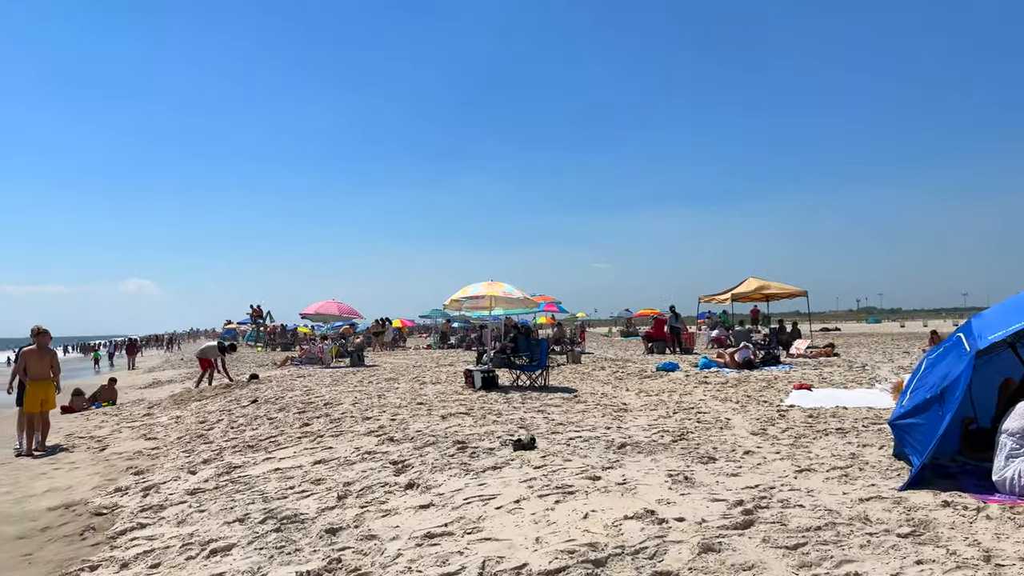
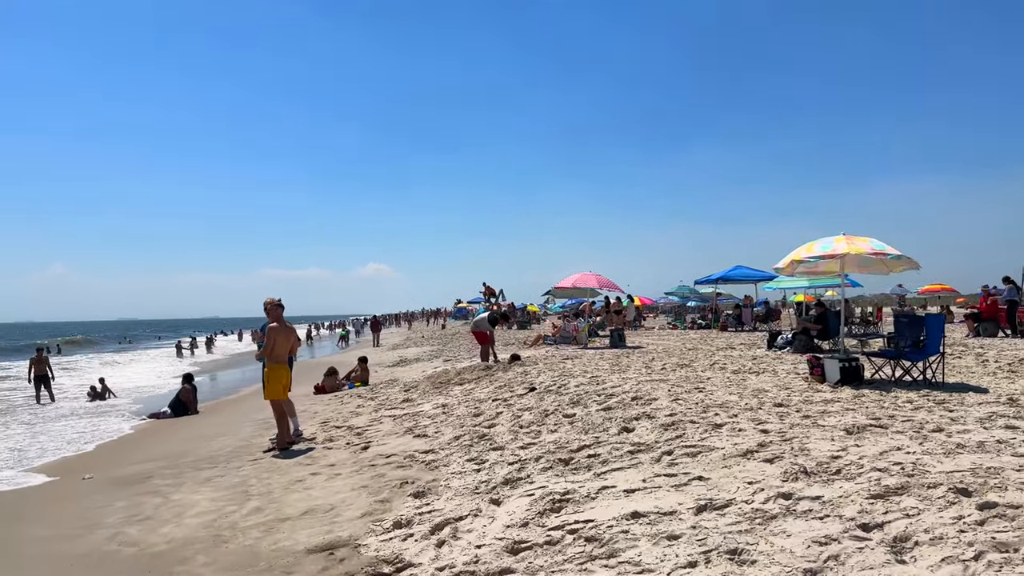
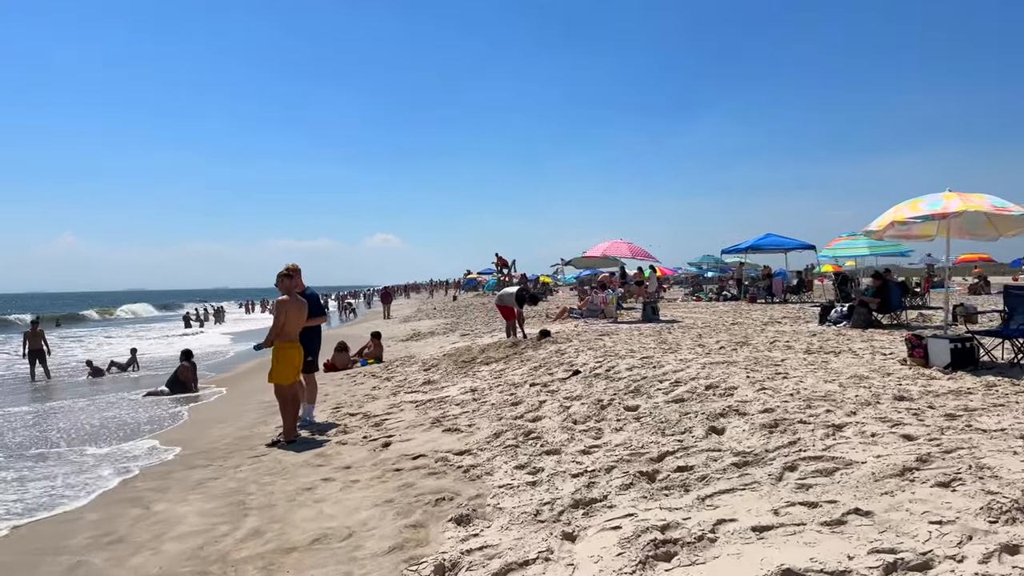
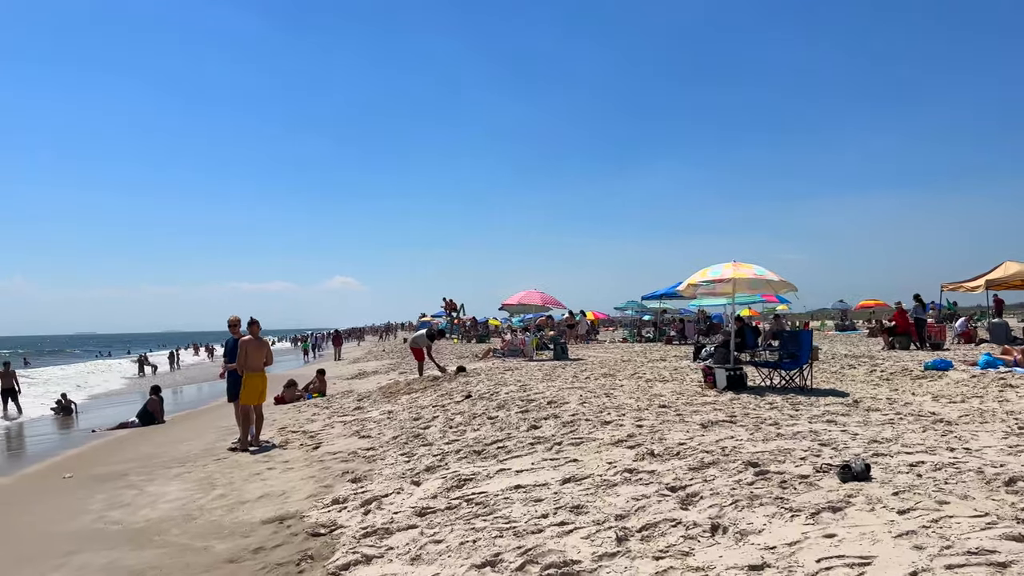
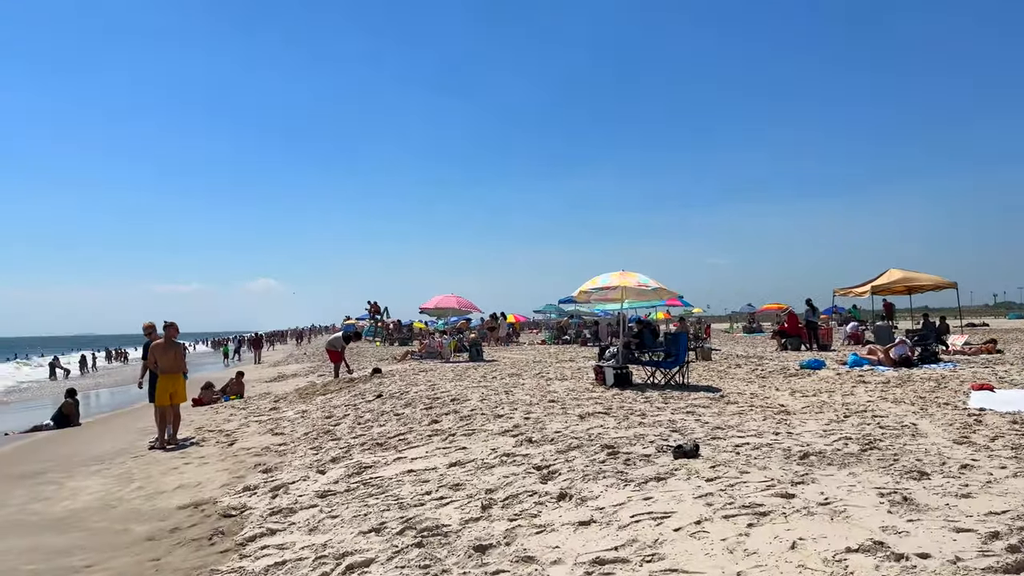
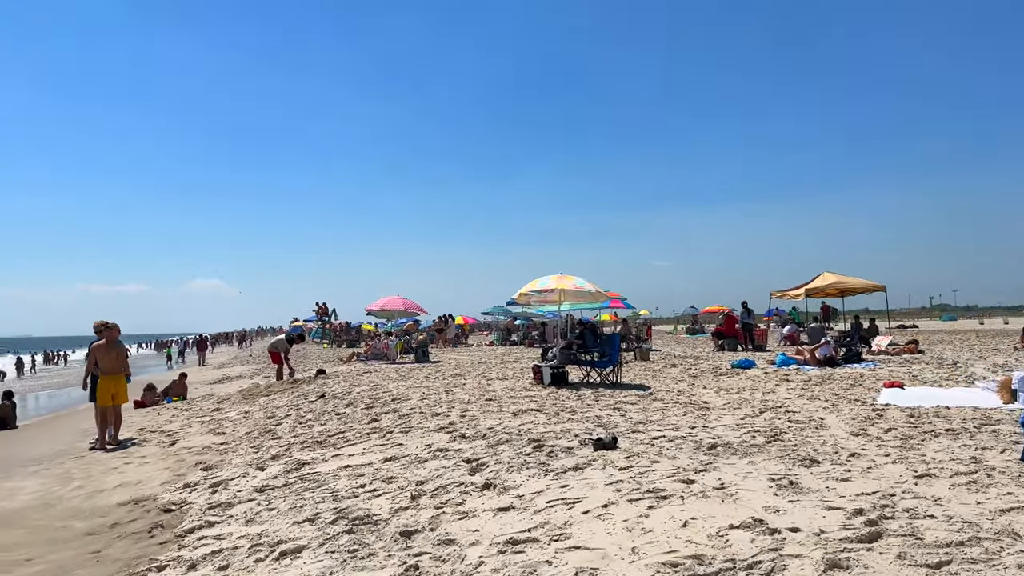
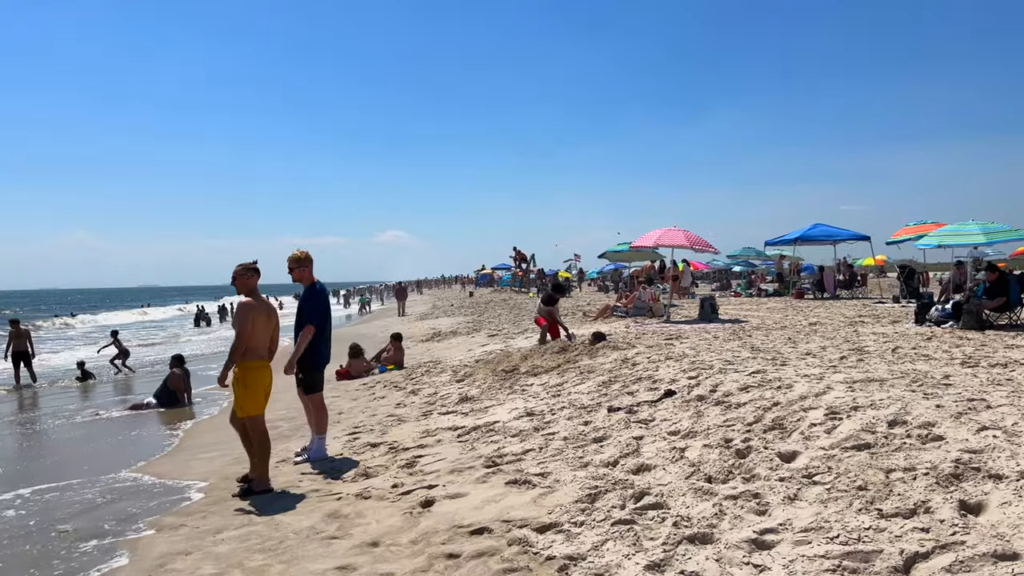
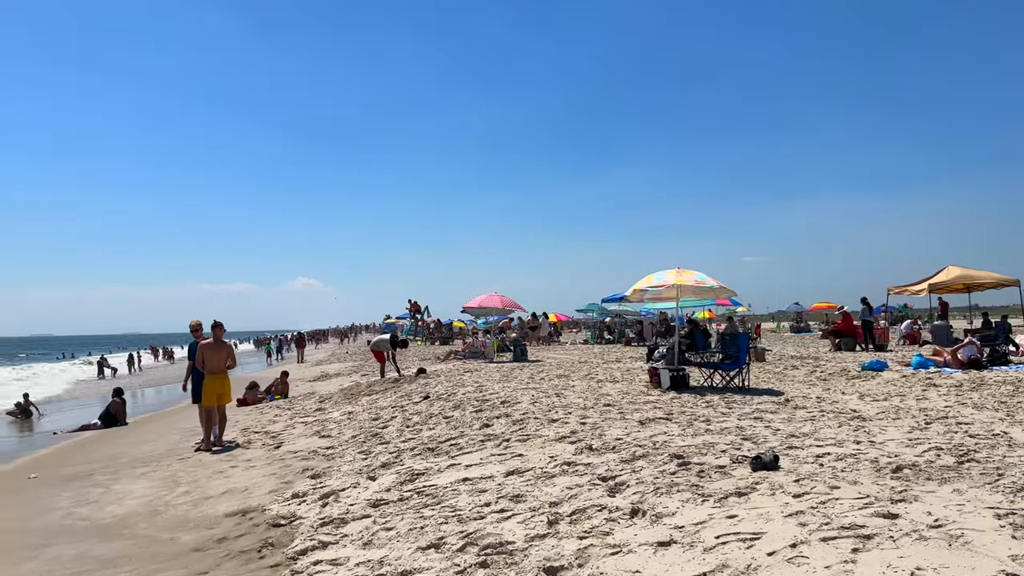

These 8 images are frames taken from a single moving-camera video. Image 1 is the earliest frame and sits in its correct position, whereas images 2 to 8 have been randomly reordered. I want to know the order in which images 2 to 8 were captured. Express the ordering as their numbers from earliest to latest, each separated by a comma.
6, 5, 8, 4, 2, 3, 7
